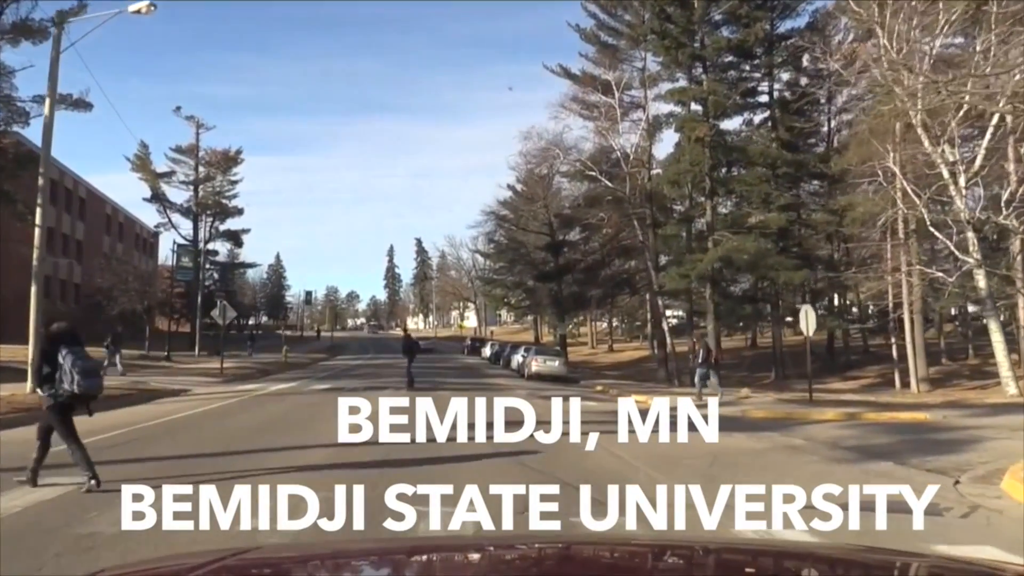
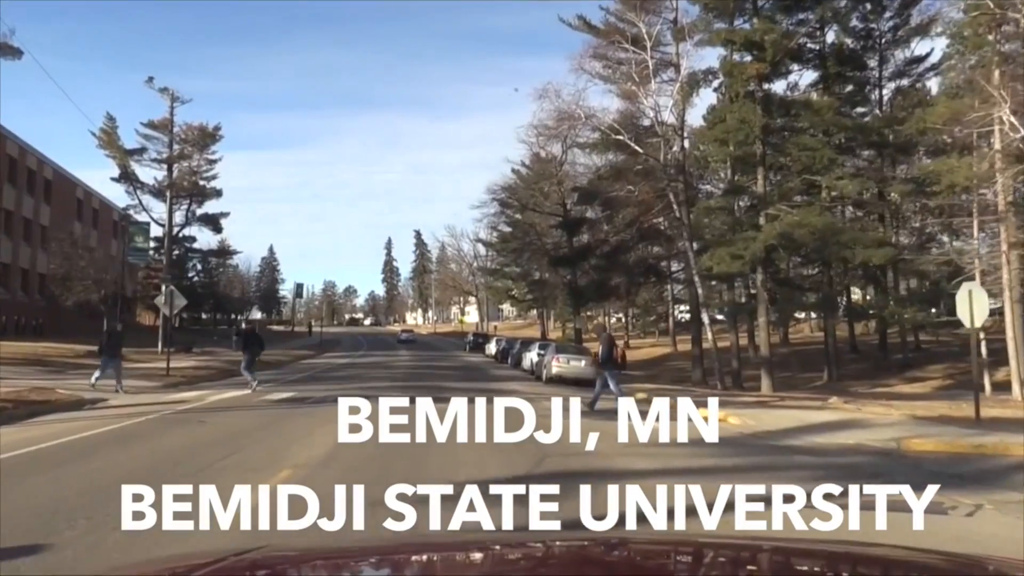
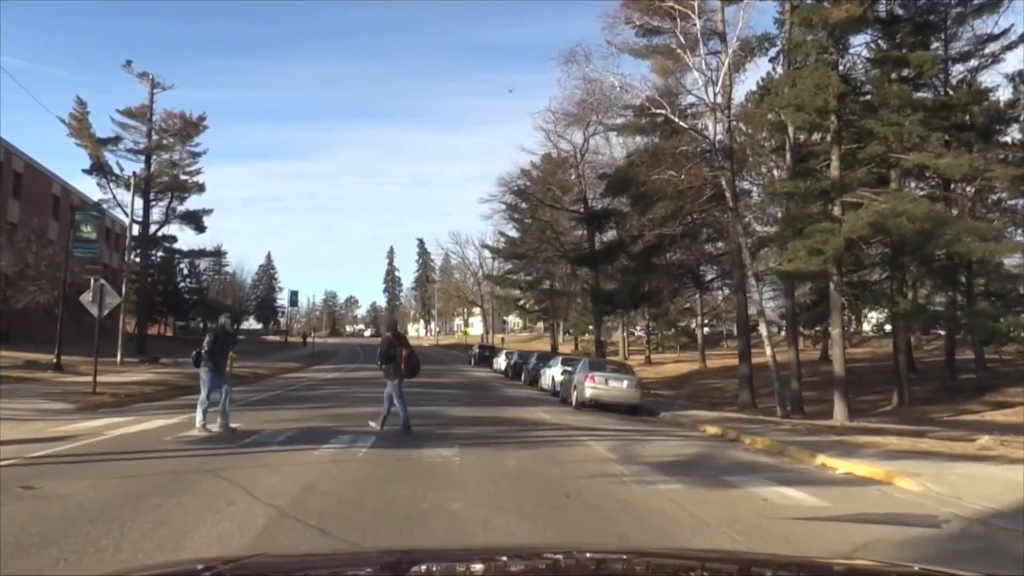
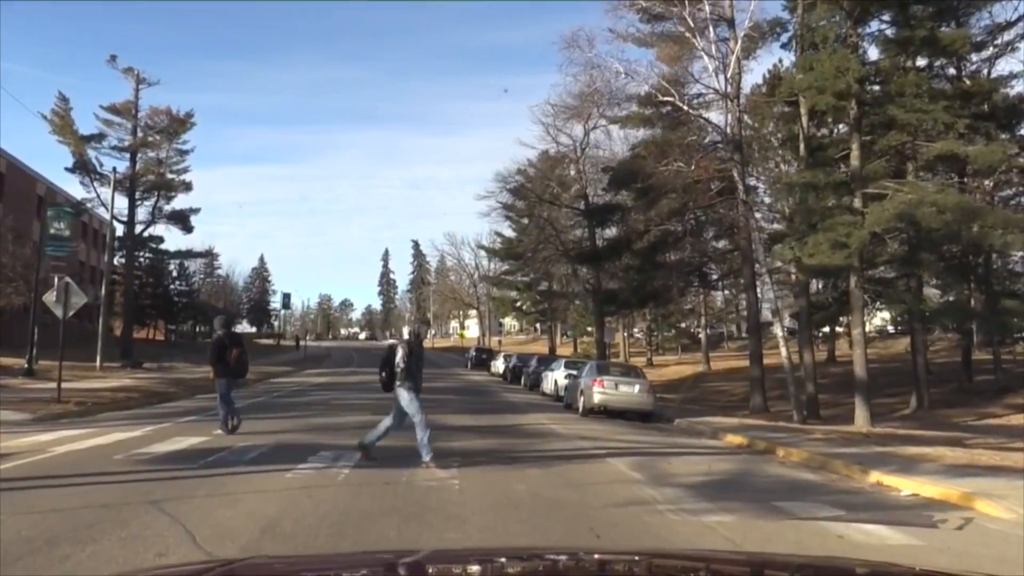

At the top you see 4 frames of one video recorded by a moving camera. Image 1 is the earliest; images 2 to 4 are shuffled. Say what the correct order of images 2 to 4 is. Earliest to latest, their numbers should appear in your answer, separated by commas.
2, 3, 4
